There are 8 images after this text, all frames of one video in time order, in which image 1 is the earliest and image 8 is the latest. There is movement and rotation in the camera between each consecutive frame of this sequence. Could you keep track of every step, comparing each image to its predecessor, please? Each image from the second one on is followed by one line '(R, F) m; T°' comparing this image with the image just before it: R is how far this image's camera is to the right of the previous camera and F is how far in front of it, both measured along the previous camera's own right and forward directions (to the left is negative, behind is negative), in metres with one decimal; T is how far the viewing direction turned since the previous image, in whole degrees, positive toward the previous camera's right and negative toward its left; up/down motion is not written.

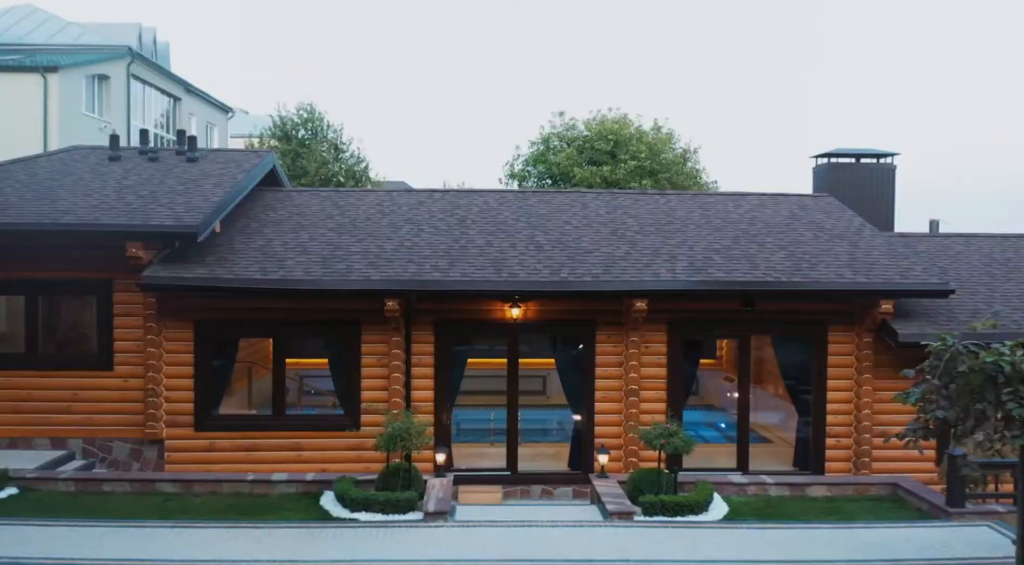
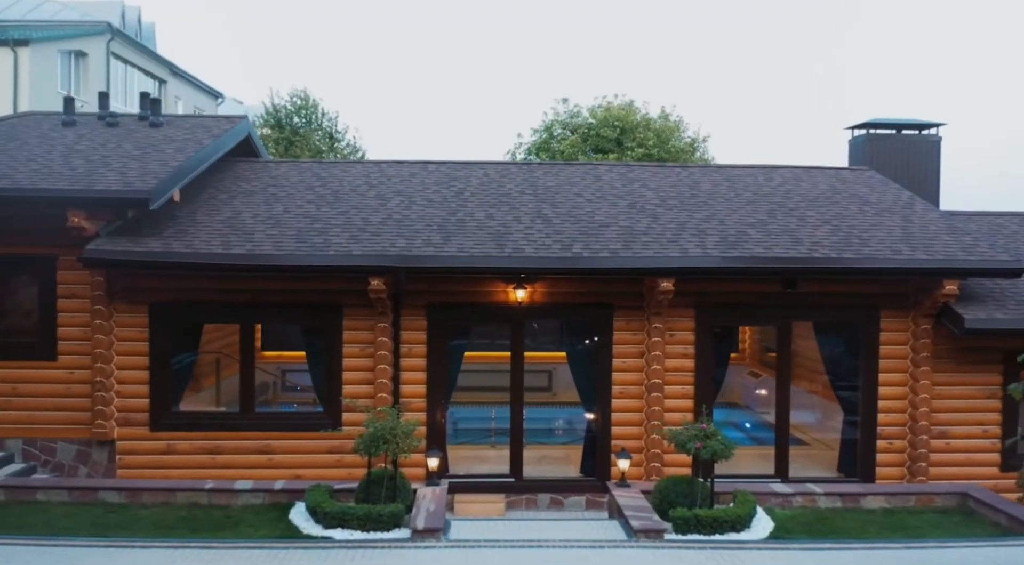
(0.0, +1.3) m; 0°
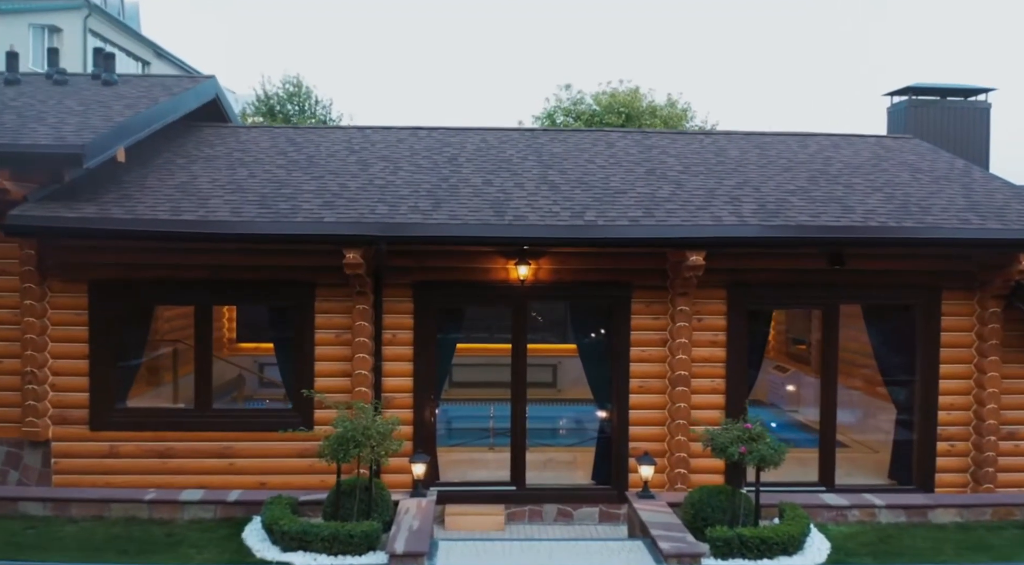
(0.0, +1.3) m; 0°
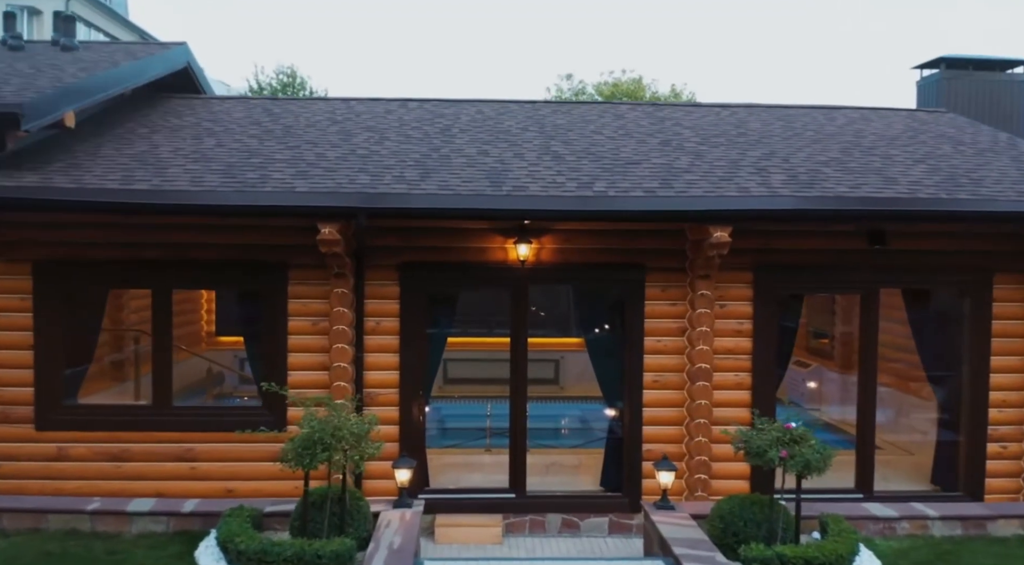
(0.0, +0.8) m; 0°
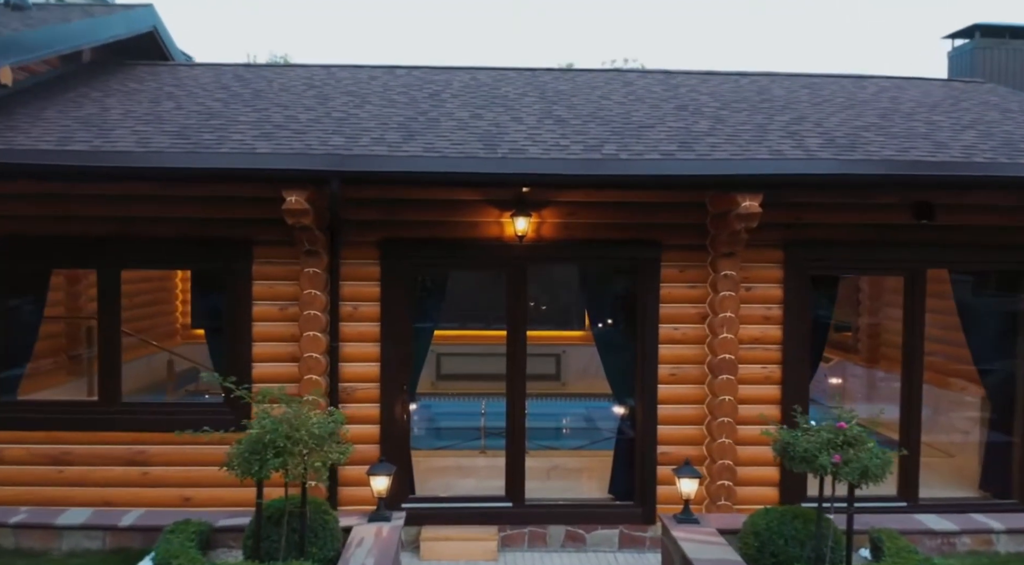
(0.0, +0.8) m; 0°
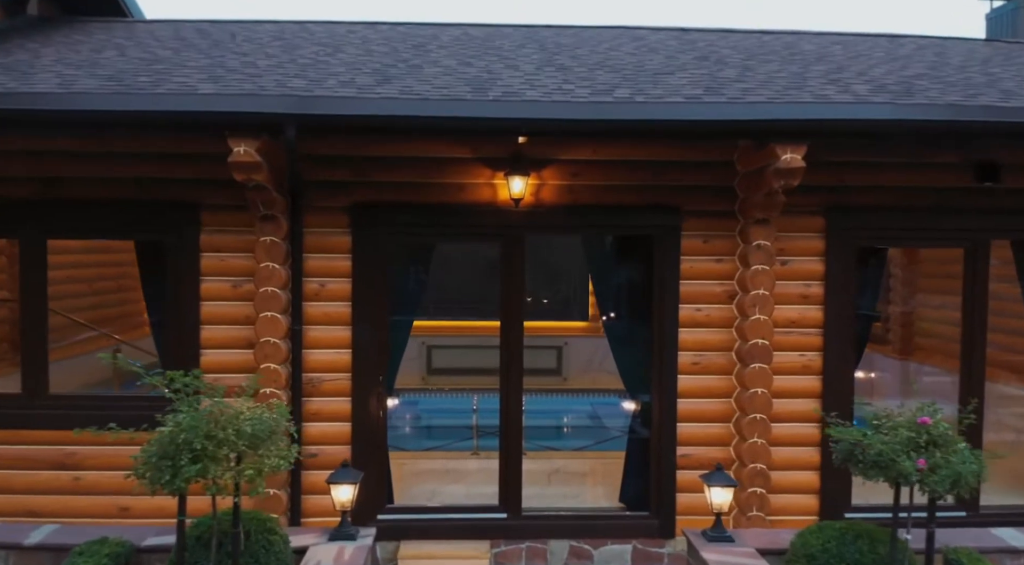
(0.0, +0.9) m; 0°
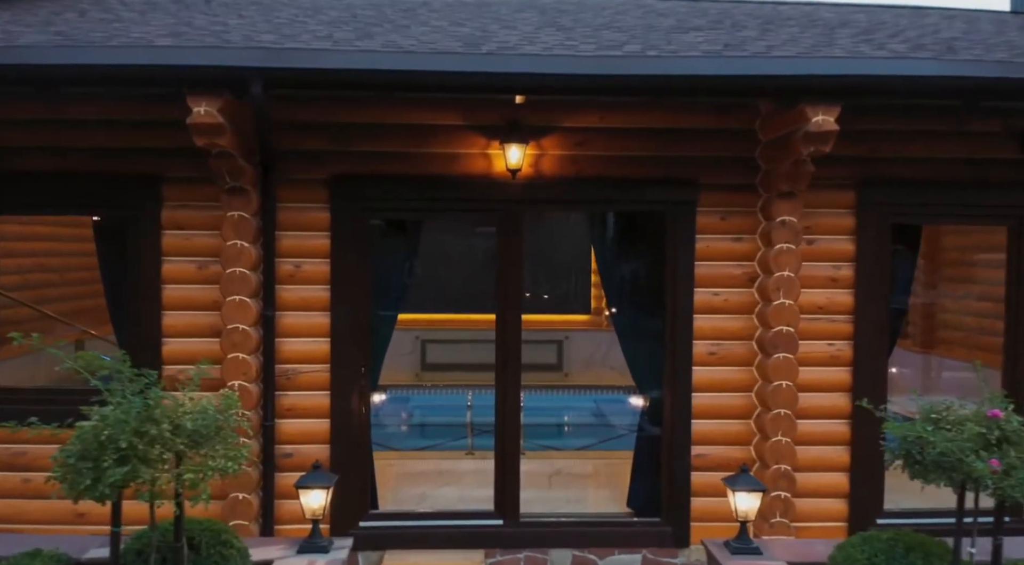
(0.0, +0.5) m; 0°
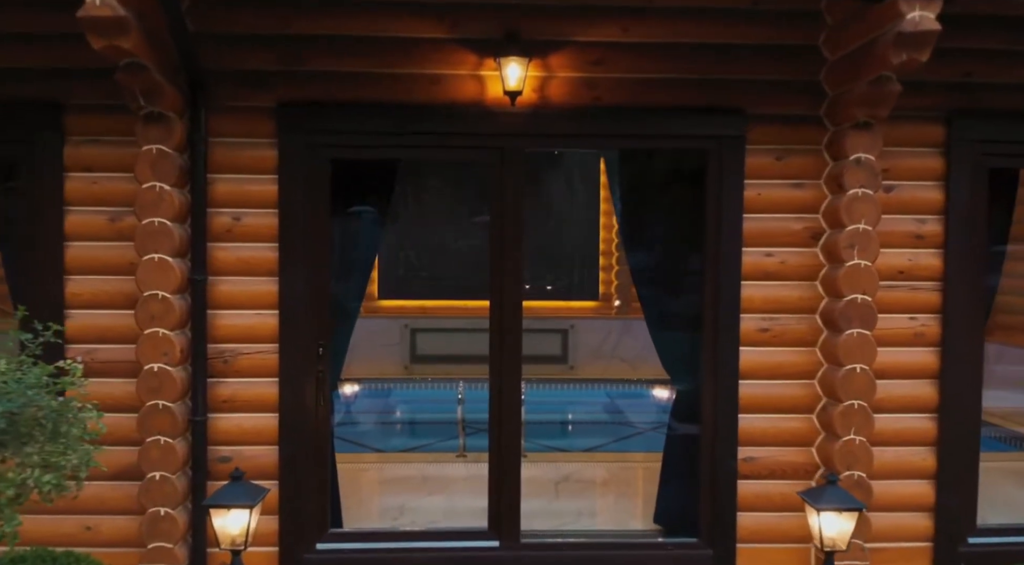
(0.0, +0.9) m; 0°
